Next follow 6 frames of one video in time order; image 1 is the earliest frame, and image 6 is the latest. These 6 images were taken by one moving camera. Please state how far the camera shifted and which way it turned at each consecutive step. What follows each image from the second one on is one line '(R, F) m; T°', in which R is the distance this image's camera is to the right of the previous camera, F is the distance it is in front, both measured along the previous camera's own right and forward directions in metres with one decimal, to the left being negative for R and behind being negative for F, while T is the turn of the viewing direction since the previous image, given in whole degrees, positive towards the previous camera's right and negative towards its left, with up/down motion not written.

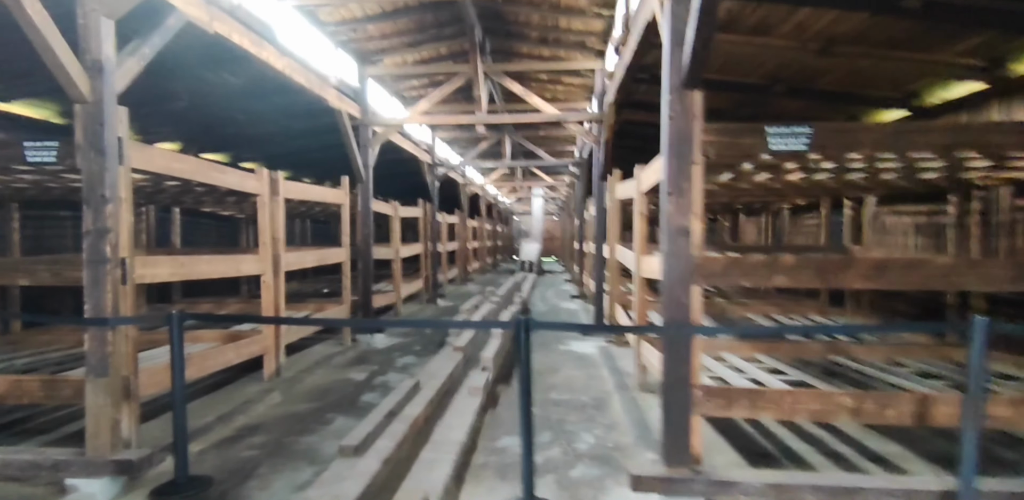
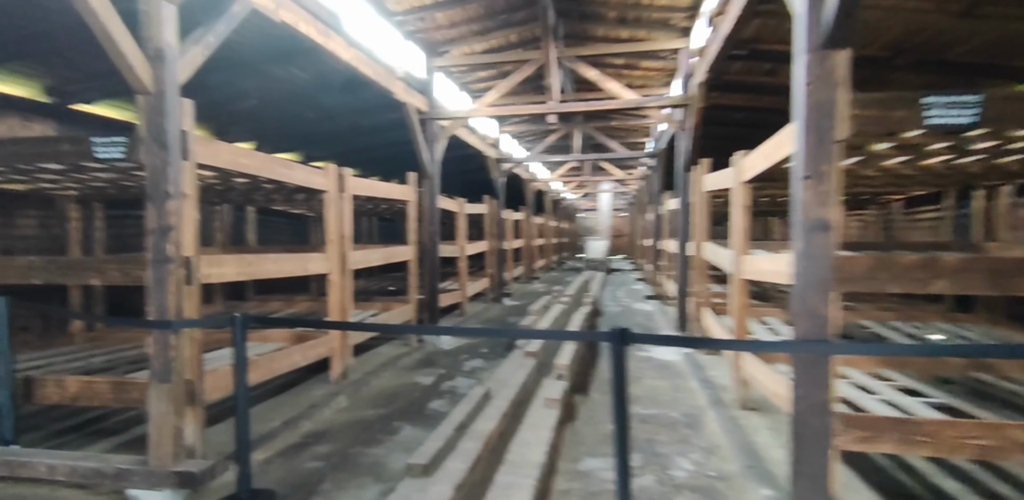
(-0.1, +0.3) m; -7°
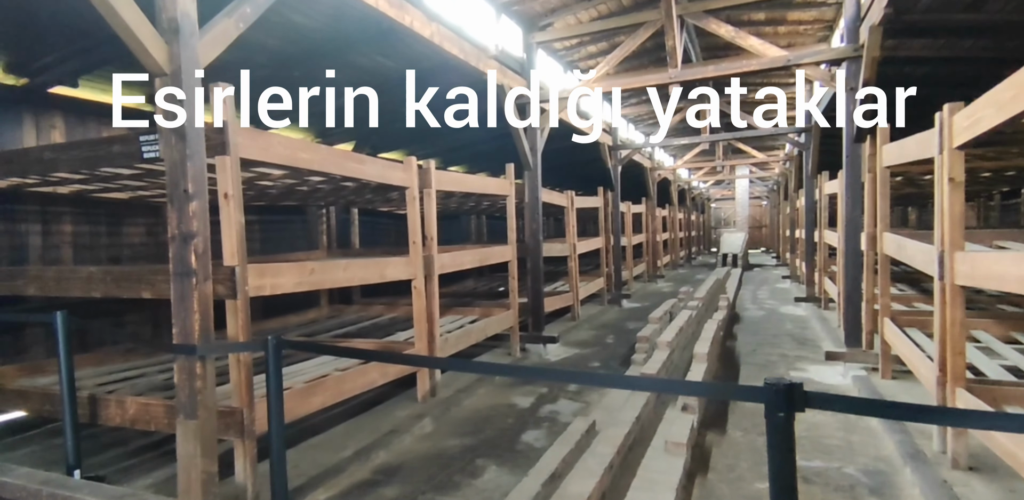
(+0.1, +0.7) m; -13°
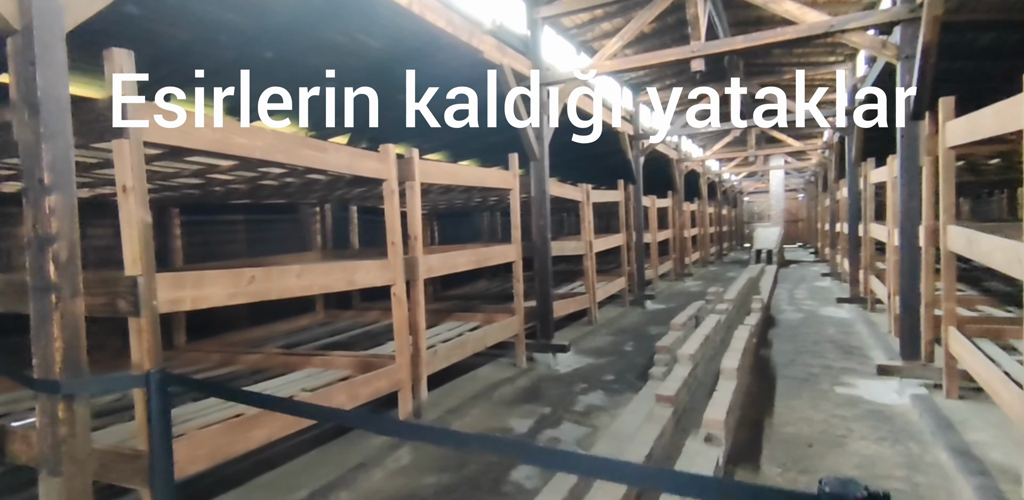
(+0.2, +0.5) m; -3°
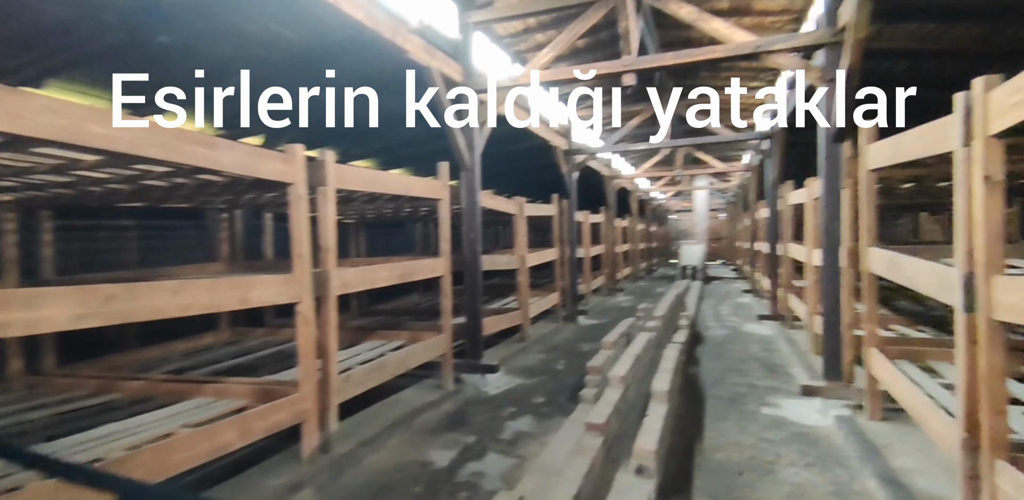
(+0.1, +0.3) m; +7°
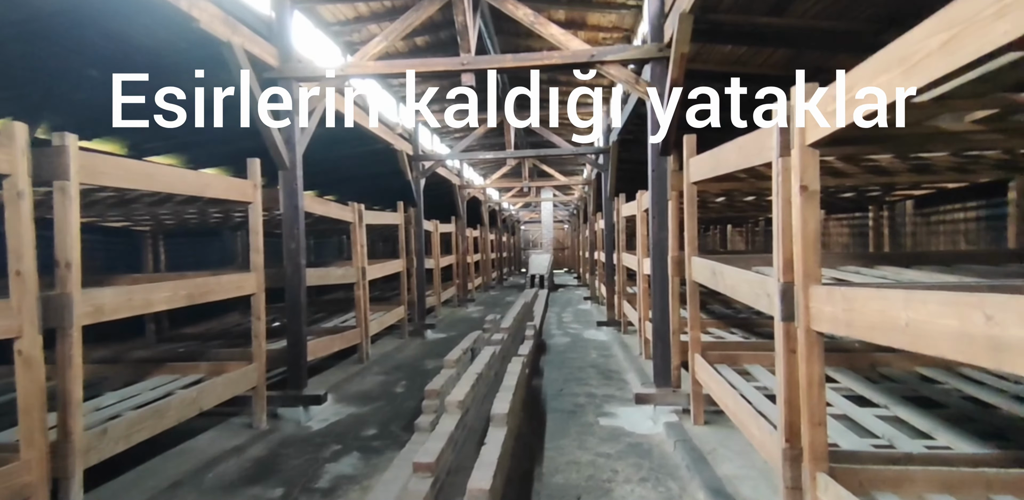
(+0.2, +0.3) m; +15°
